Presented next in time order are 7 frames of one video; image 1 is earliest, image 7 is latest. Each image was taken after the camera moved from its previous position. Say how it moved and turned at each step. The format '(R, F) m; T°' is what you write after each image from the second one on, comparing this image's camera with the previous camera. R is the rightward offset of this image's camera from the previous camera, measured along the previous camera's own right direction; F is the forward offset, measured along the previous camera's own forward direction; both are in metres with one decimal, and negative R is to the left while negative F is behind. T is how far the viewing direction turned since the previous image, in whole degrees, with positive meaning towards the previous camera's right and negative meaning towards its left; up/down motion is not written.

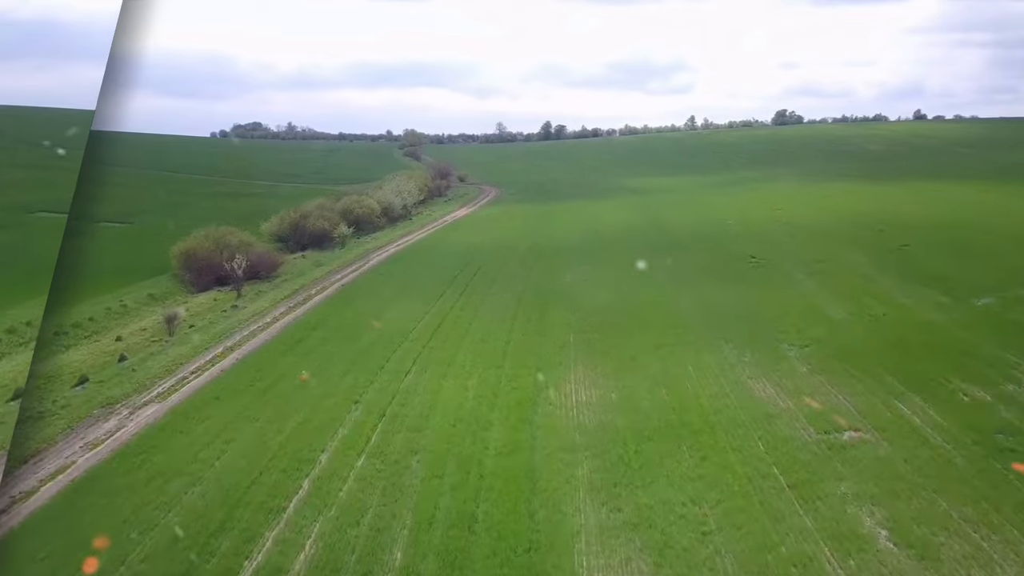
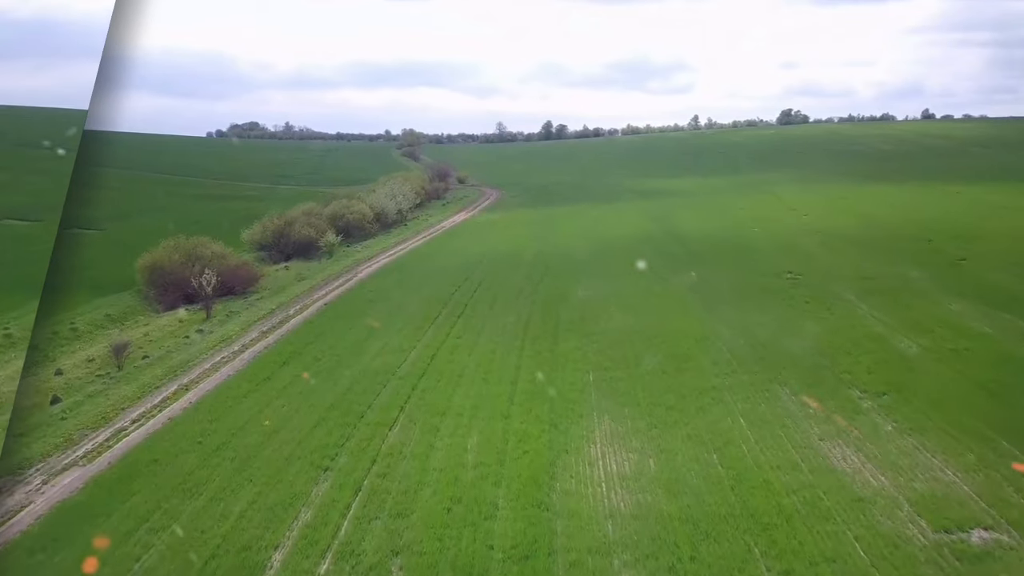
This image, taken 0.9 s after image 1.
(-0.2, +3.8) m; 0°
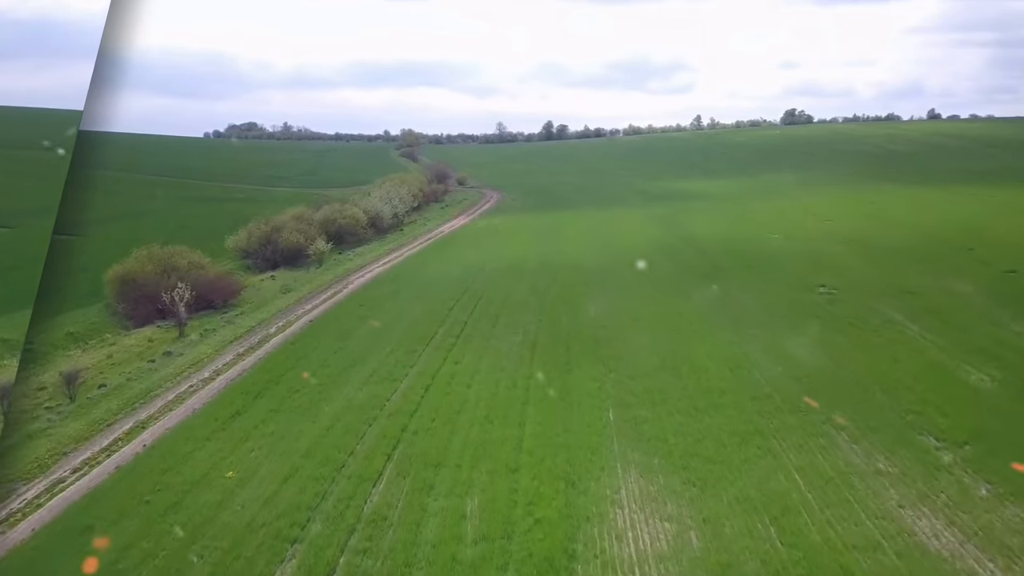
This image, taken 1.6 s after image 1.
(-0.2, +2.7) m; 0°
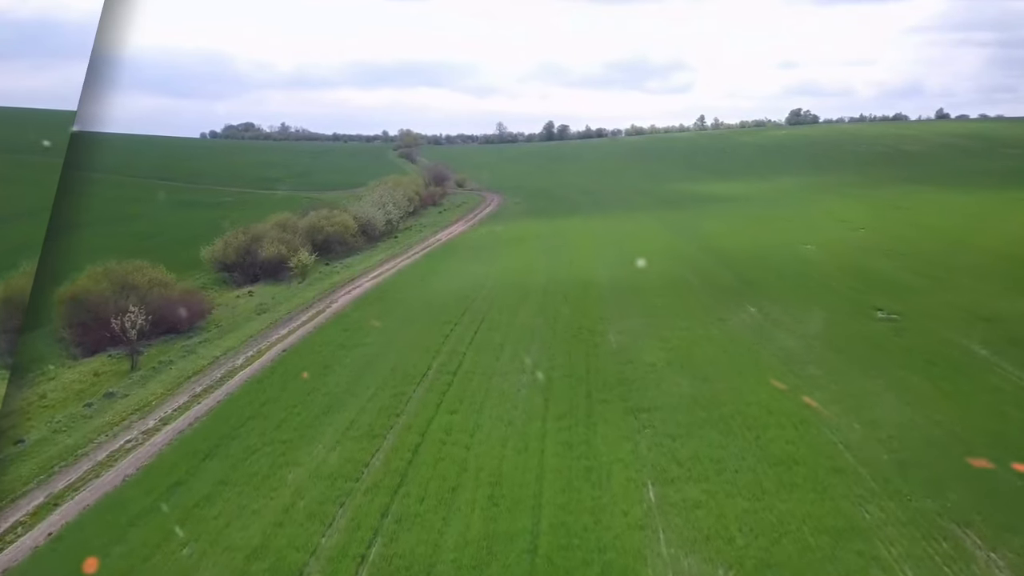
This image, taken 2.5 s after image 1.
(-0.2, +3.7) m; 0°
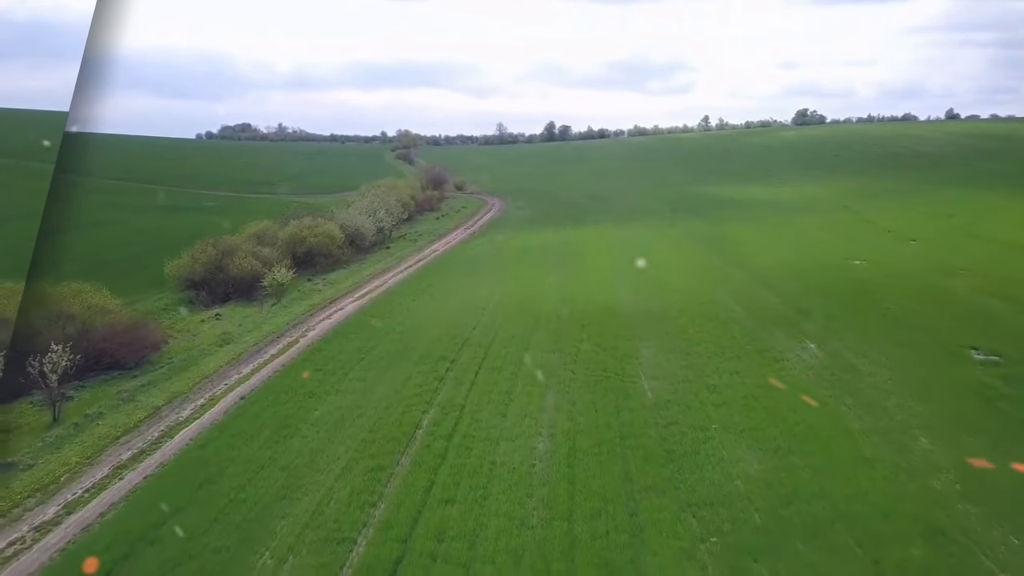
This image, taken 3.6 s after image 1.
(-0.3, +4.2) m; 0°
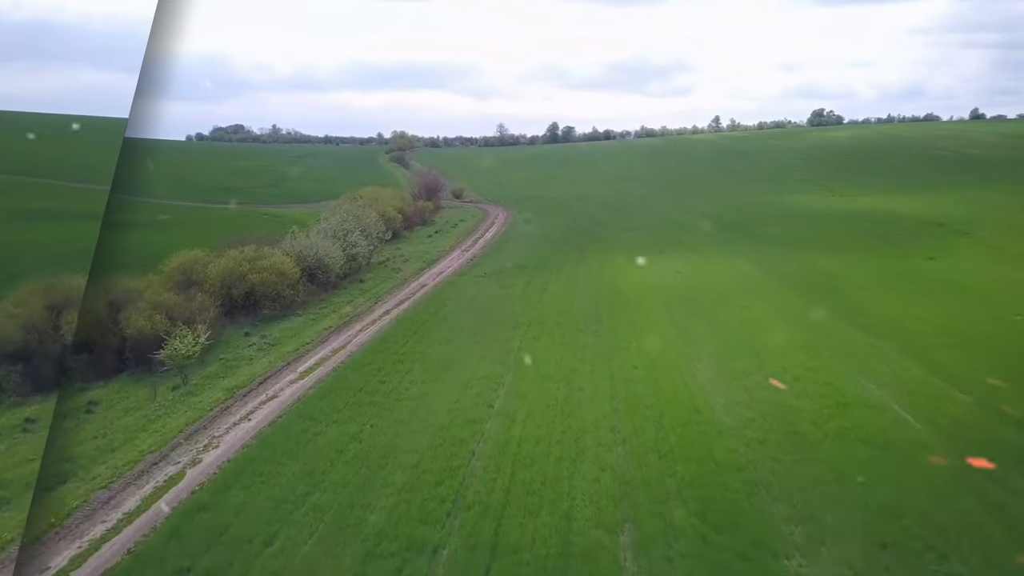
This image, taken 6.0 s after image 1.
(-0.6, +9.5) m; 0°
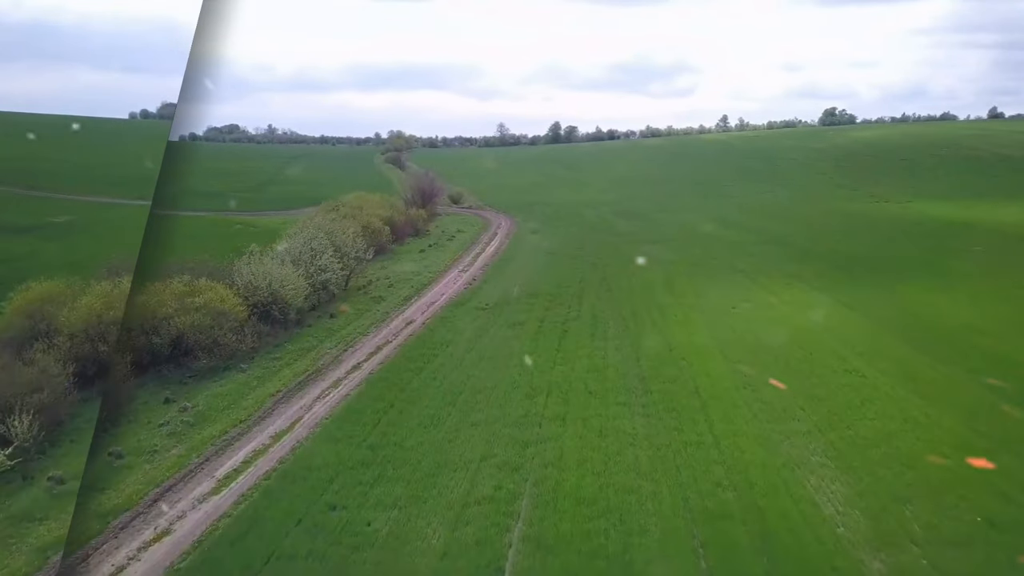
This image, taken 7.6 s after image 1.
(-0.3, +6.4) m; 0°
